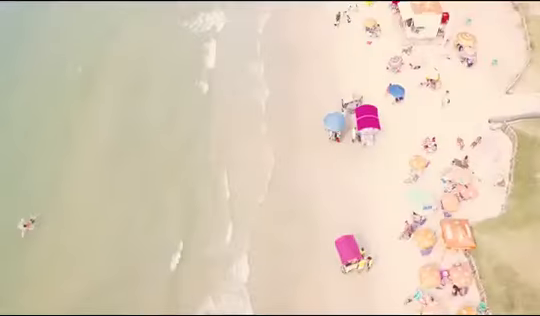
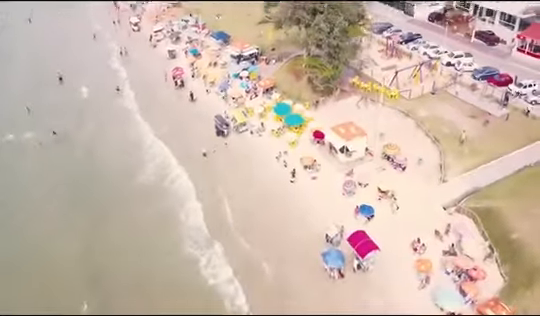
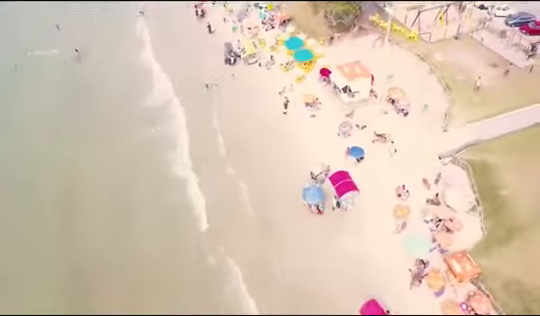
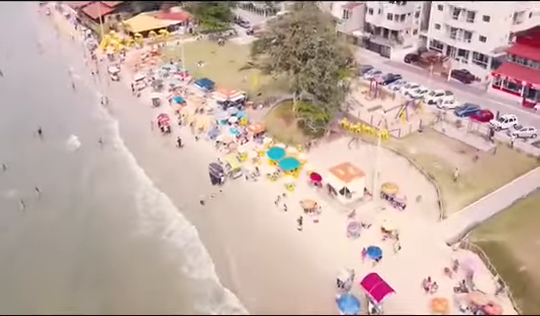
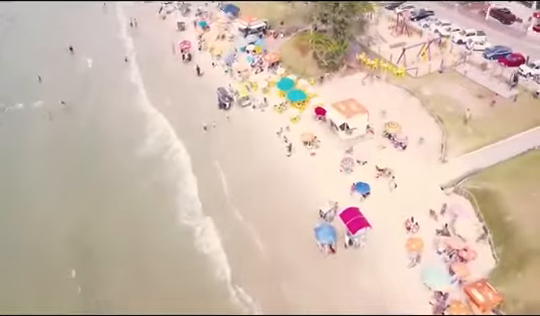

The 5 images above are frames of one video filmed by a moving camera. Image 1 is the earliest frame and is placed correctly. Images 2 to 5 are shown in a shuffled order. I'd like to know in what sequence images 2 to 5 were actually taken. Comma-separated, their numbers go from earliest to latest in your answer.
3, 5, 2, 4
